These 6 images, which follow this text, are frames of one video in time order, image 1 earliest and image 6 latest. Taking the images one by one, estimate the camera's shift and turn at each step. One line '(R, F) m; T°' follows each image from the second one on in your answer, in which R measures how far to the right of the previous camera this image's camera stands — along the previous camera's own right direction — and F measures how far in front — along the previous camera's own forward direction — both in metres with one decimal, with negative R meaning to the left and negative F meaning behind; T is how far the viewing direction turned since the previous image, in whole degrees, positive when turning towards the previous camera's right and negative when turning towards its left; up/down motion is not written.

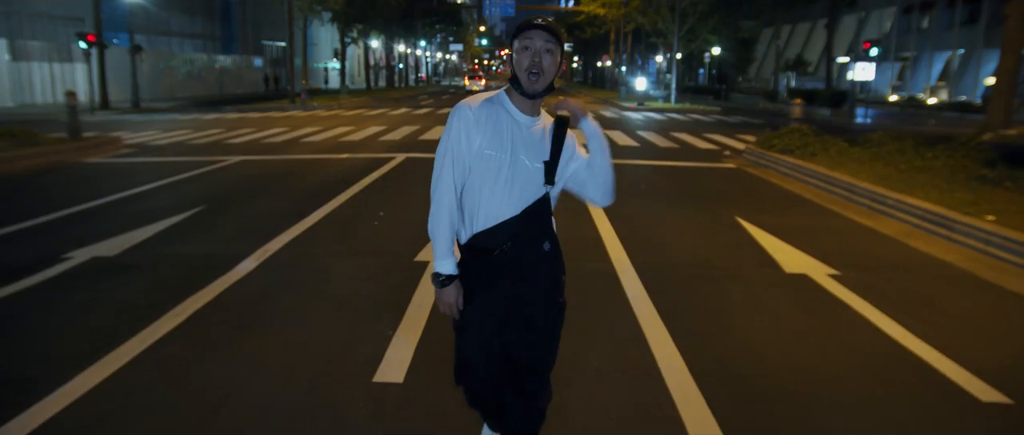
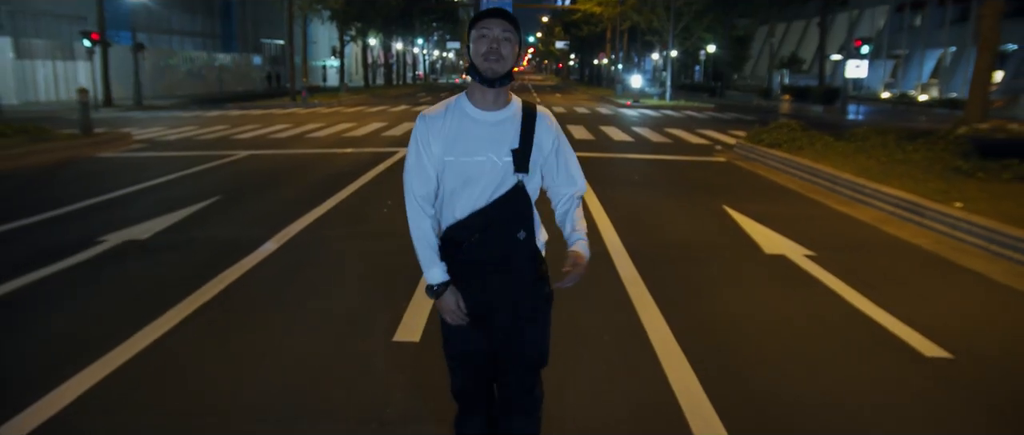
(0.0, -0.6) m; 0°
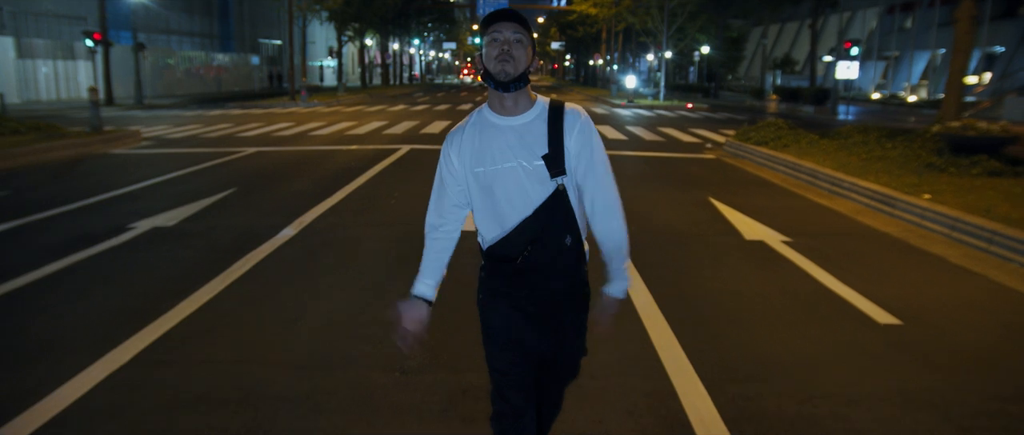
(0.0, -0.6) m; 0°
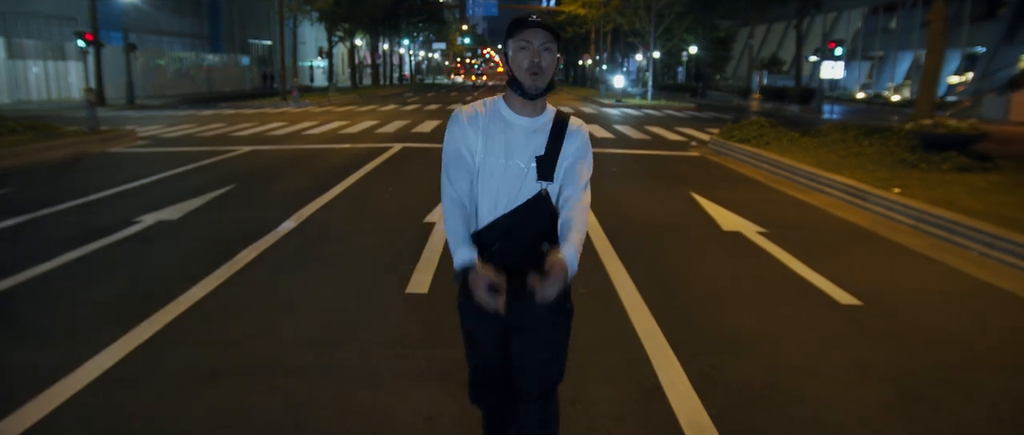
(0.0, -0.4) m; +1°
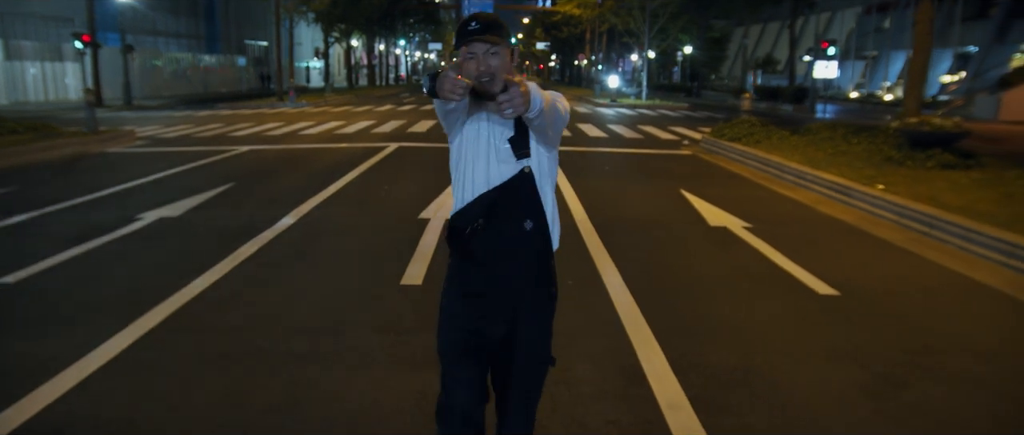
(0.0, -0.2) m; 0°
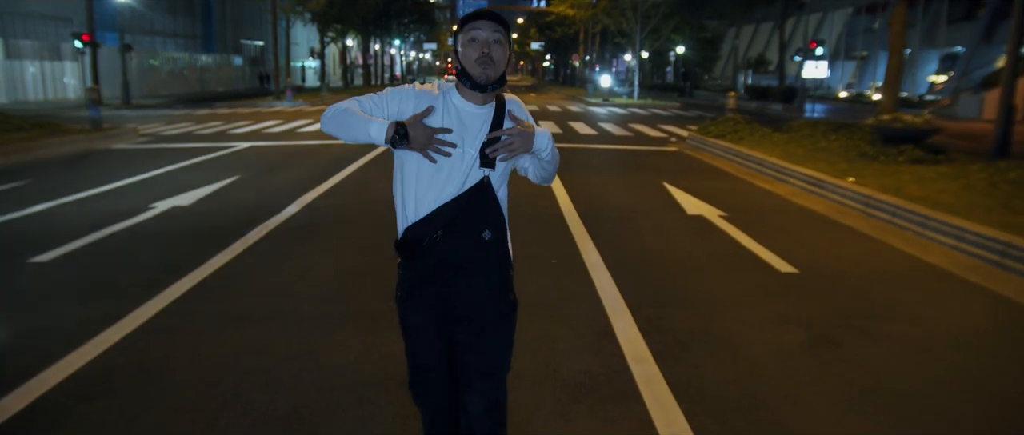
(+0.1, -0.6) m; 0°
